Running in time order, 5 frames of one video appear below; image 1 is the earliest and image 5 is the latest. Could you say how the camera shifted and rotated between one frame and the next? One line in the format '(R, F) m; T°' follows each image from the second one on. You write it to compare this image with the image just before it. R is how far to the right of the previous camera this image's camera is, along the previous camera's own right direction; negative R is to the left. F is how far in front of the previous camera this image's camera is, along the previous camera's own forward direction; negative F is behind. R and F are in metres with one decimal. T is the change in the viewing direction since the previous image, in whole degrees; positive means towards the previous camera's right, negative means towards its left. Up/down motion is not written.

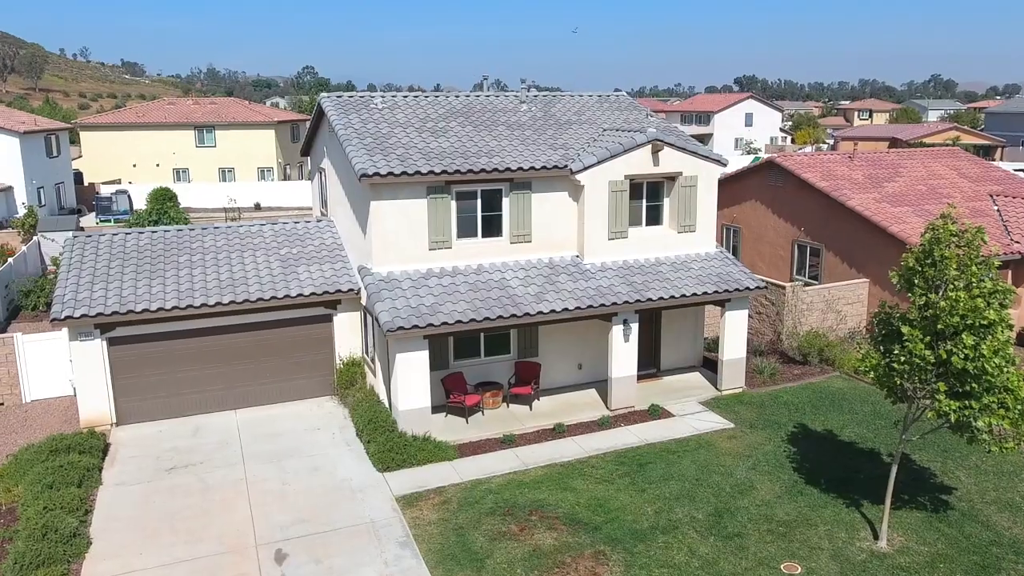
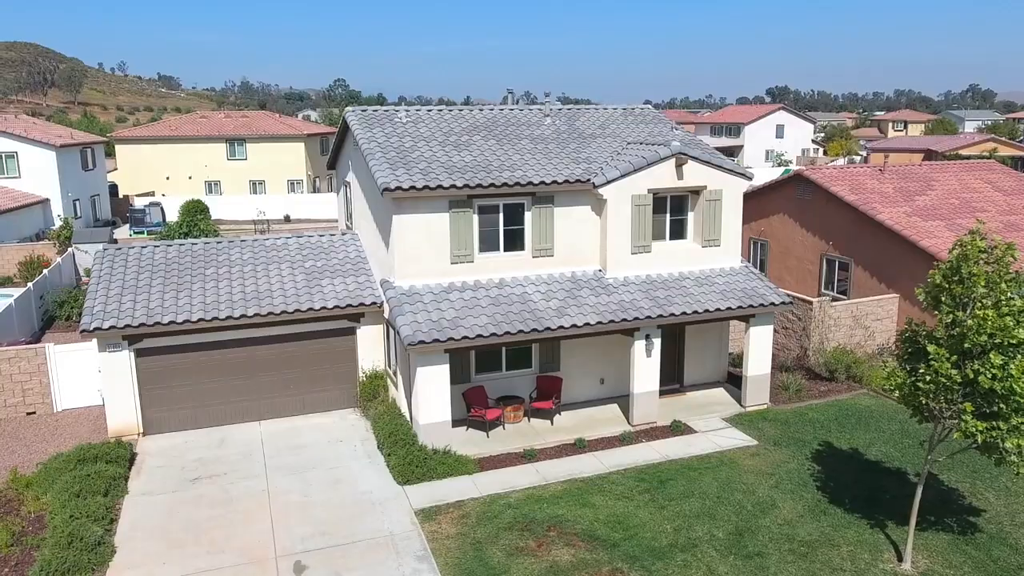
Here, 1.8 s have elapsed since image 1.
(+0.1, 0.0) m; -2°
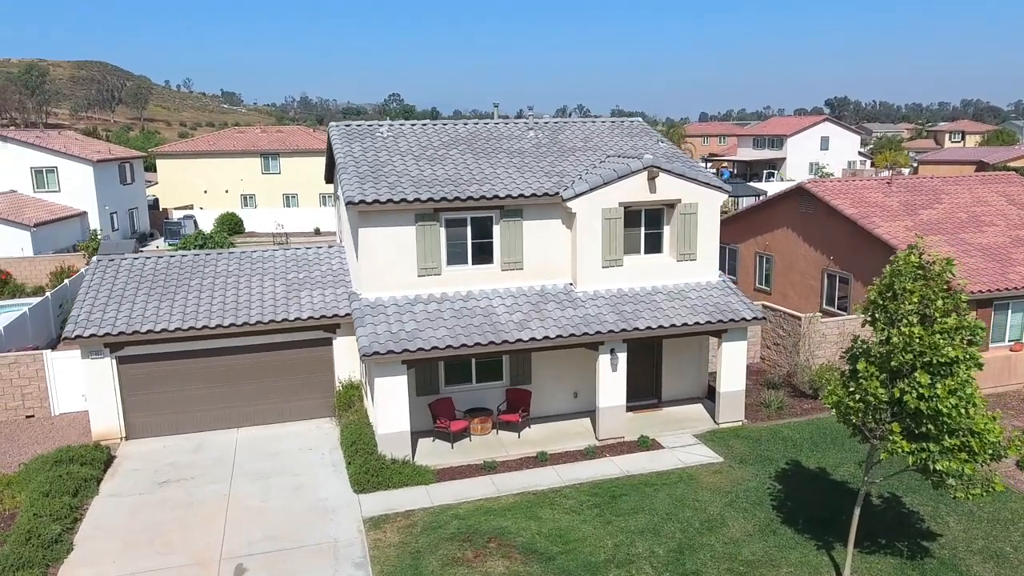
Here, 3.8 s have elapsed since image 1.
(+1.7, -0.1) m; -4°
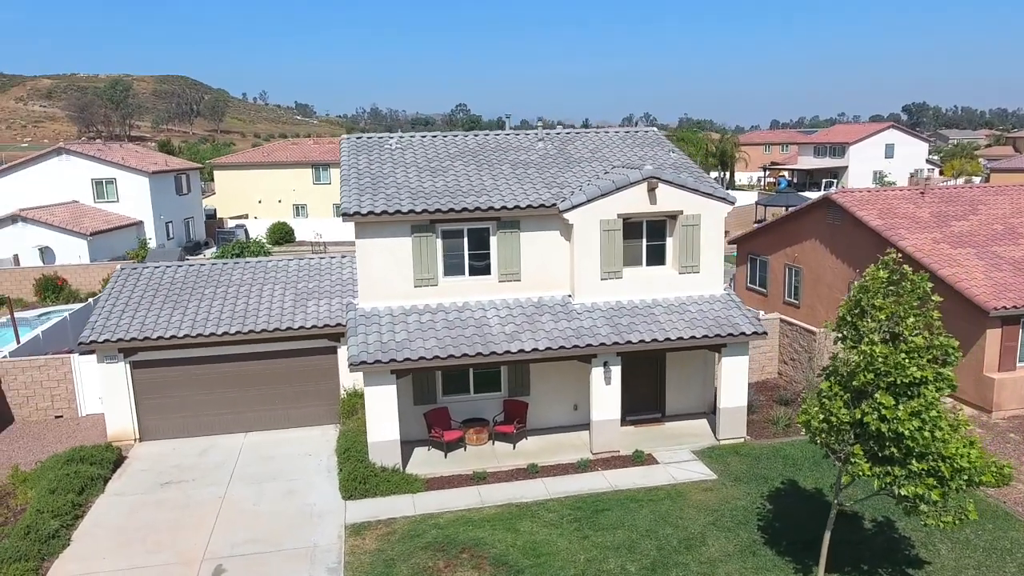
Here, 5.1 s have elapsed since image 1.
(+1.4, 0.0) m; -5°
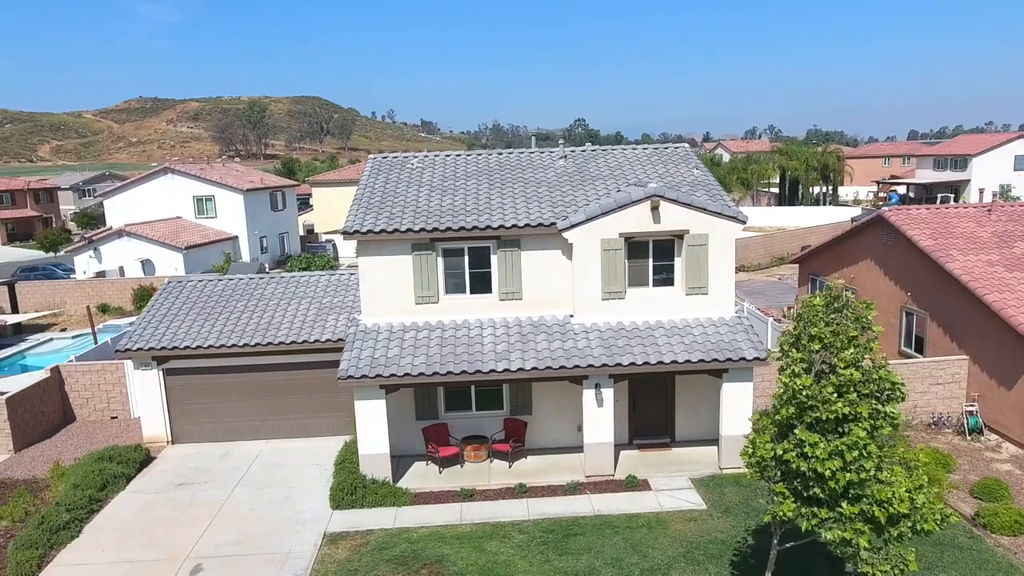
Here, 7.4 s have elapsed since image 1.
(+2.4, +0.1) m; -8°
